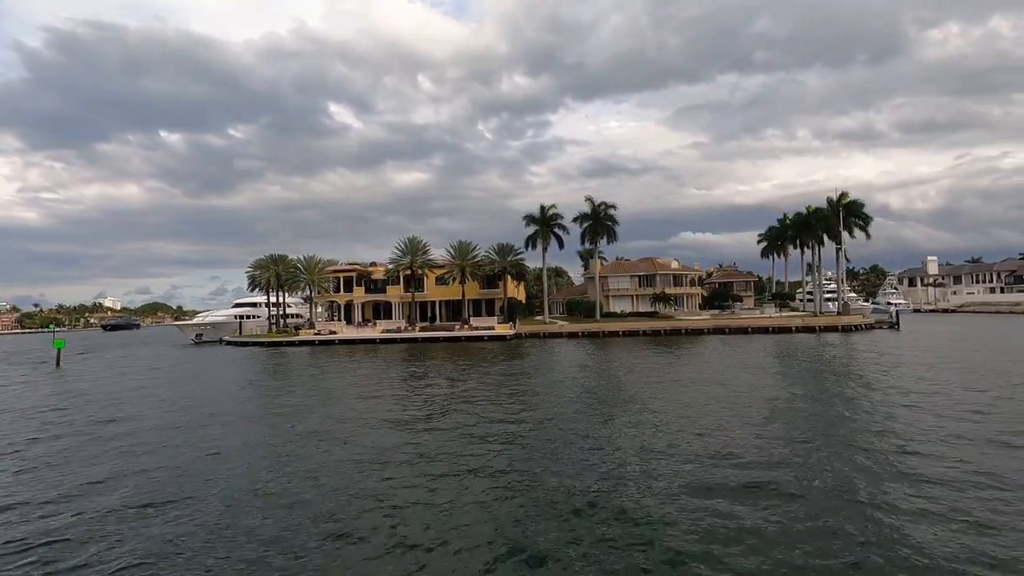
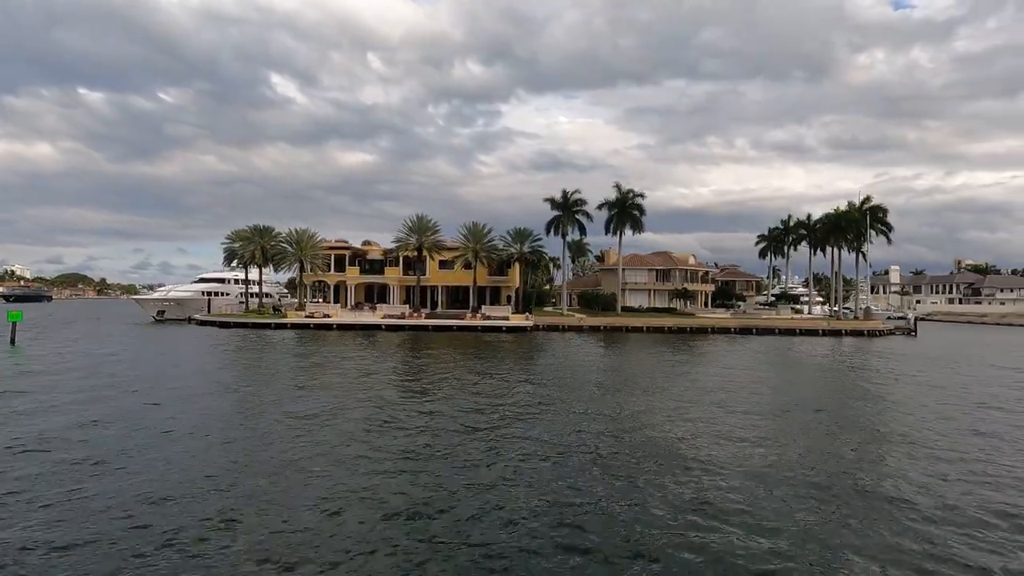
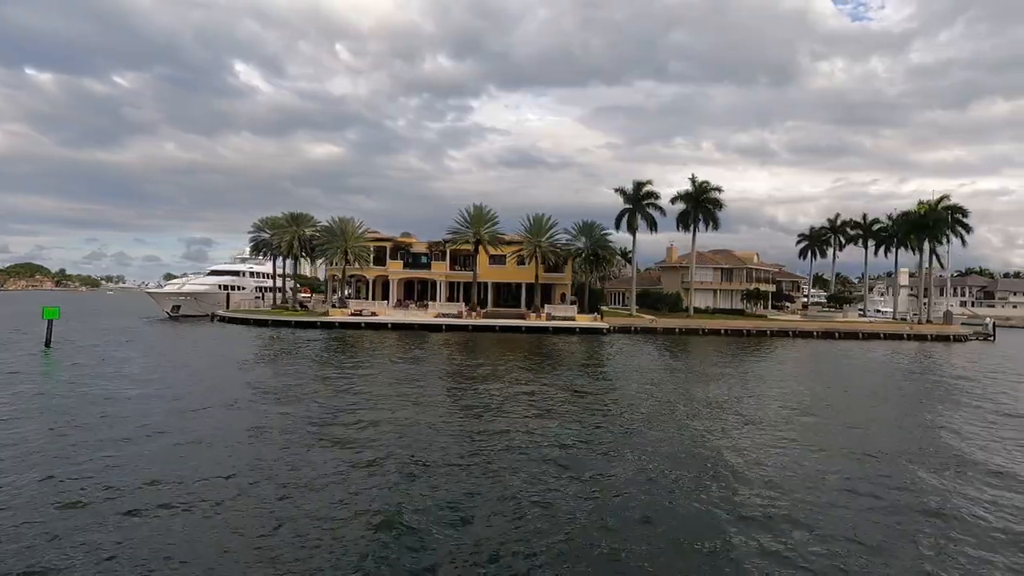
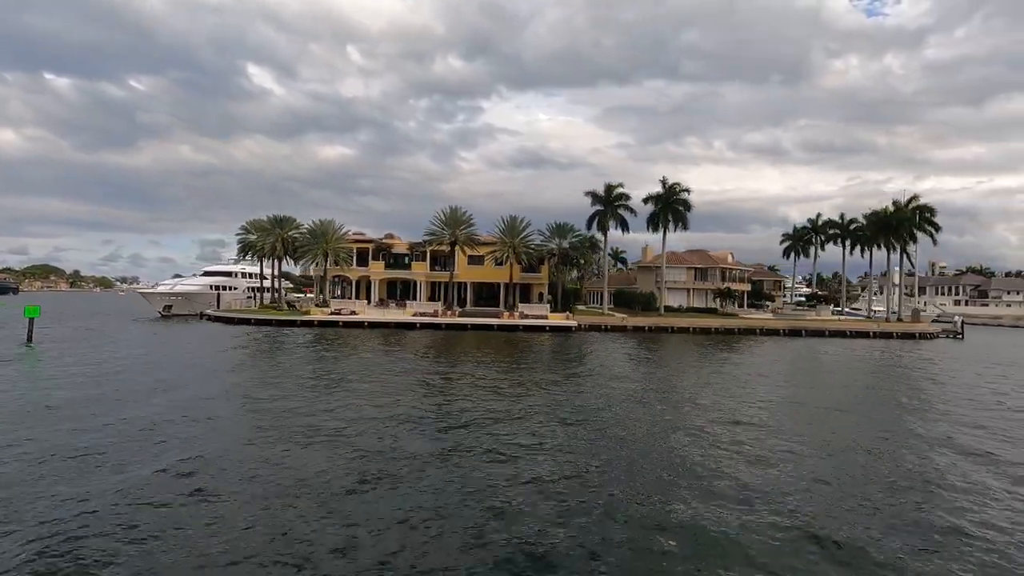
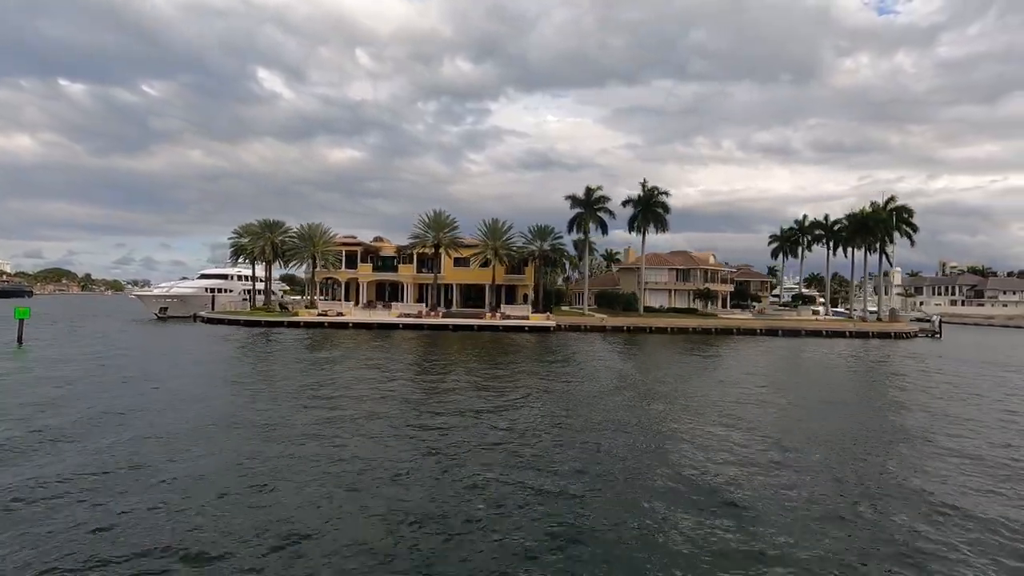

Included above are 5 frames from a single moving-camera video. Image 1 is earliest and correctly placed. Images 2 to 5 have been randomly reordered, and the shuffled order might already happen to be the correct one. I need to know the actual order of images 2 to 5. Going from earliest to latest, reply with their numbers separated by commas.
2, 5, 4, 3
